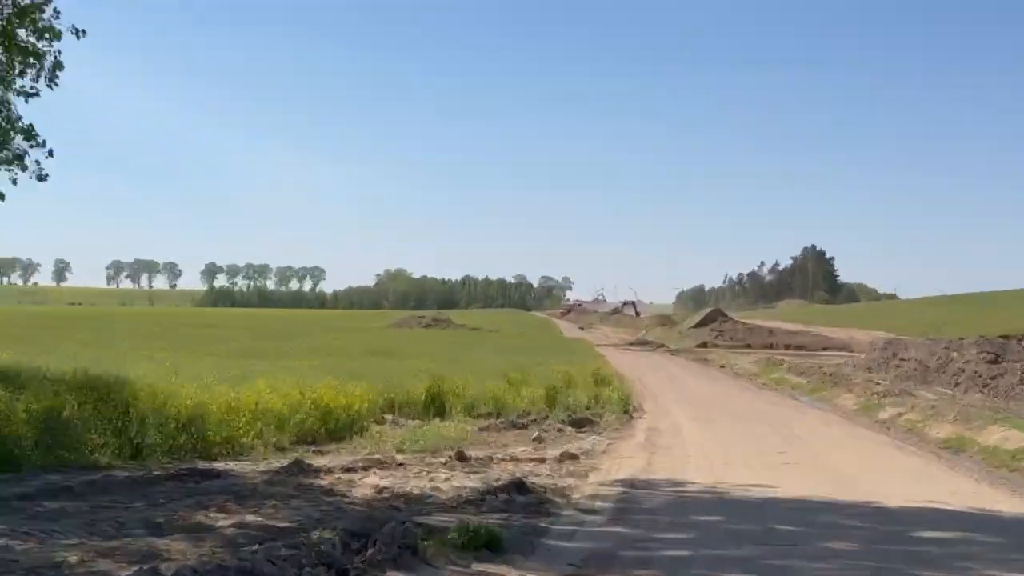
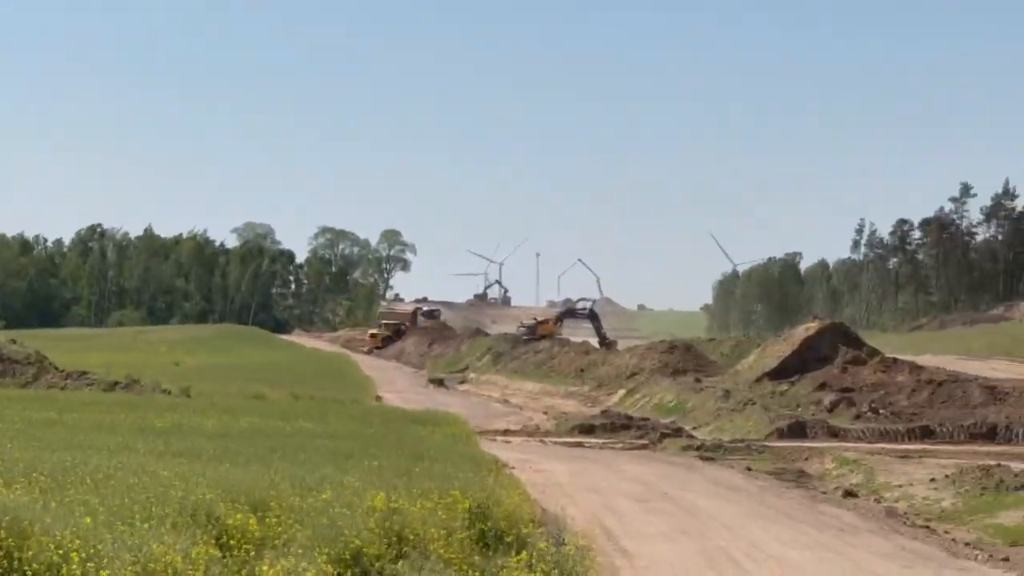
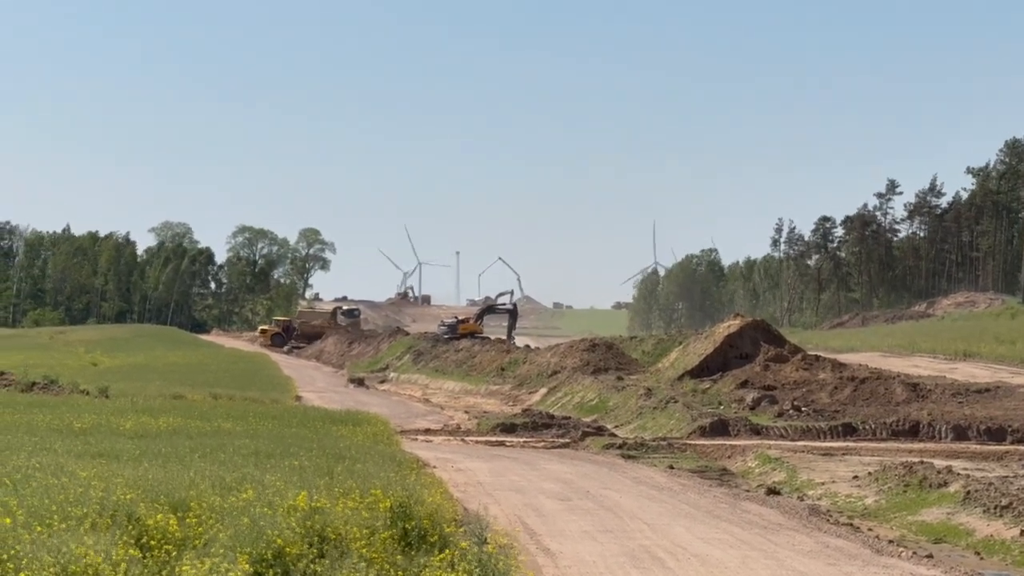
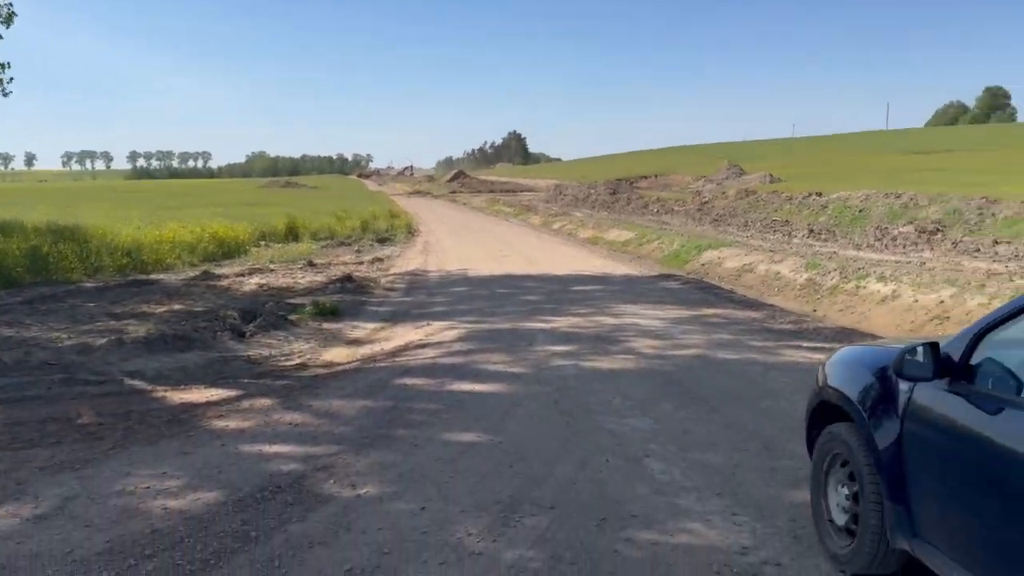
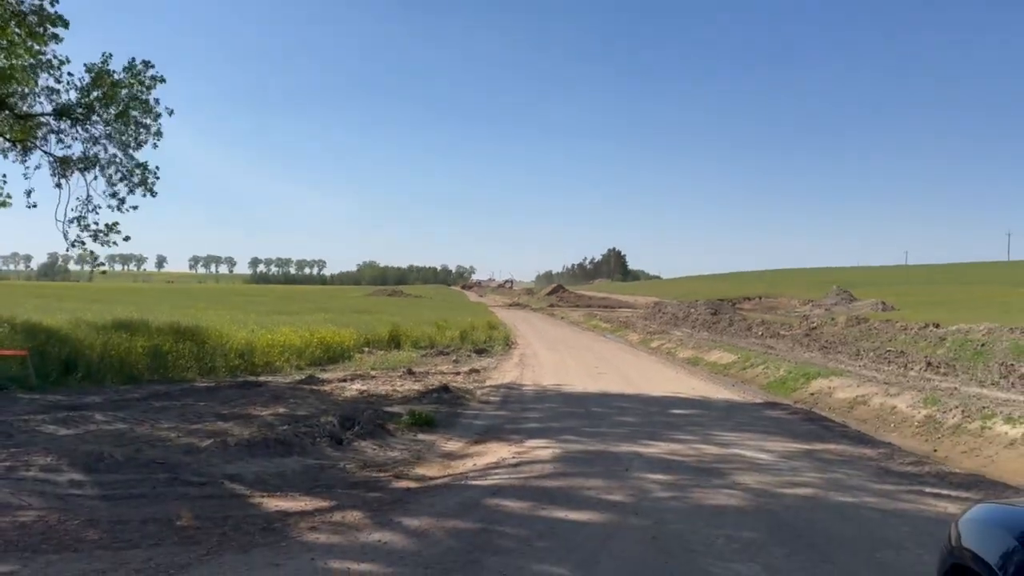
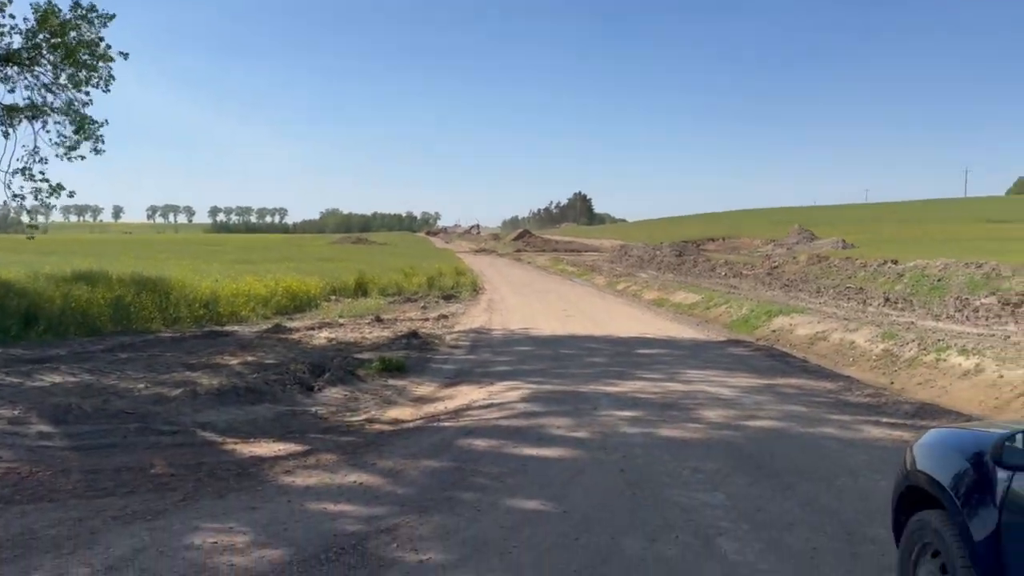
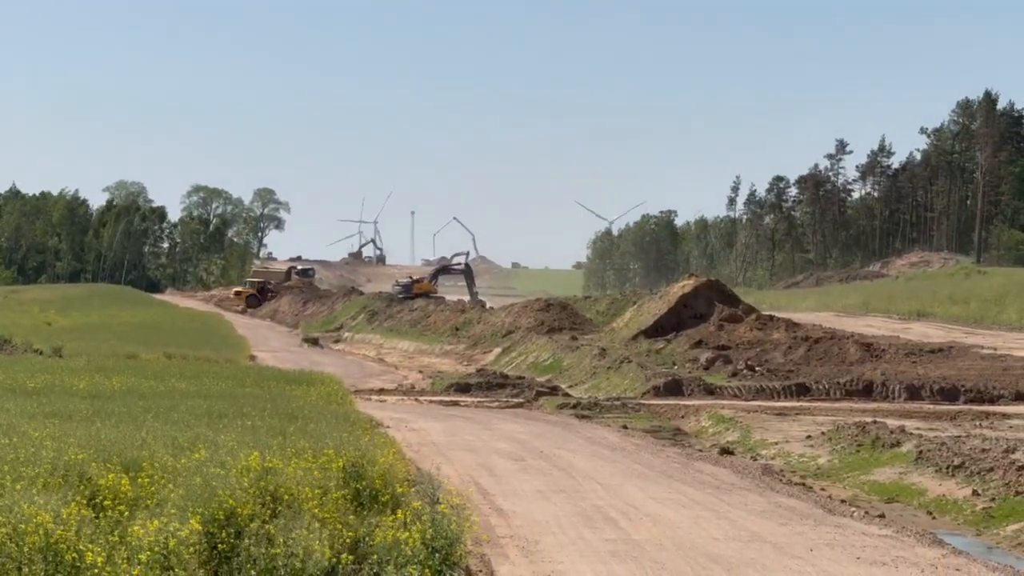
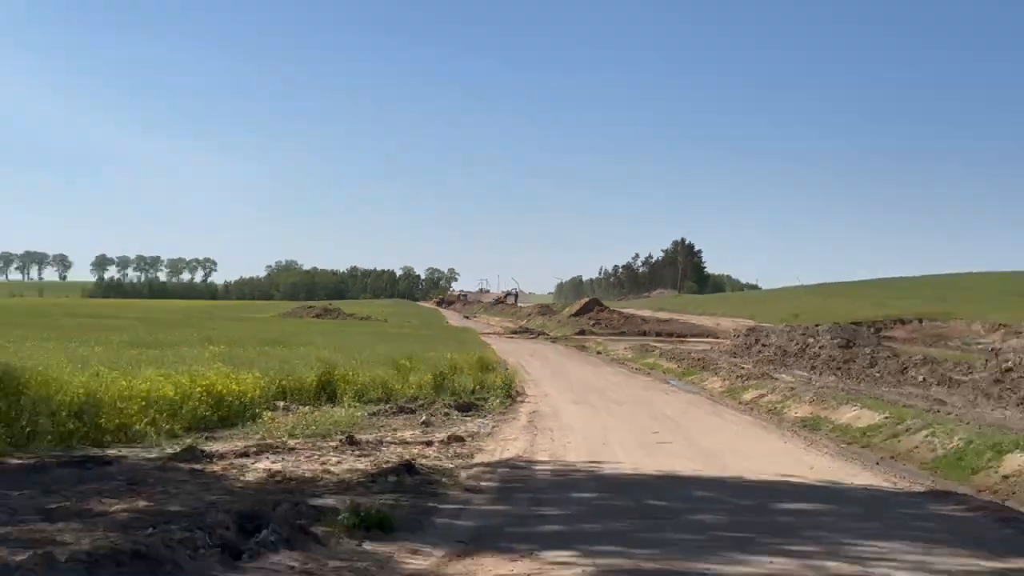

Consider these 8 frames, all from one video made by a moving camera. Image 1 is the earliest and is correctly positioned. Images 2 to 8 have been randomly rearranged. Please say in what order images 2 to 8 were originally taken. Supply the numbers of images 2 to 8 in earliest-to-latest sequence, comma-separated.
2, 7, 3, 8, 5, 6, 4
